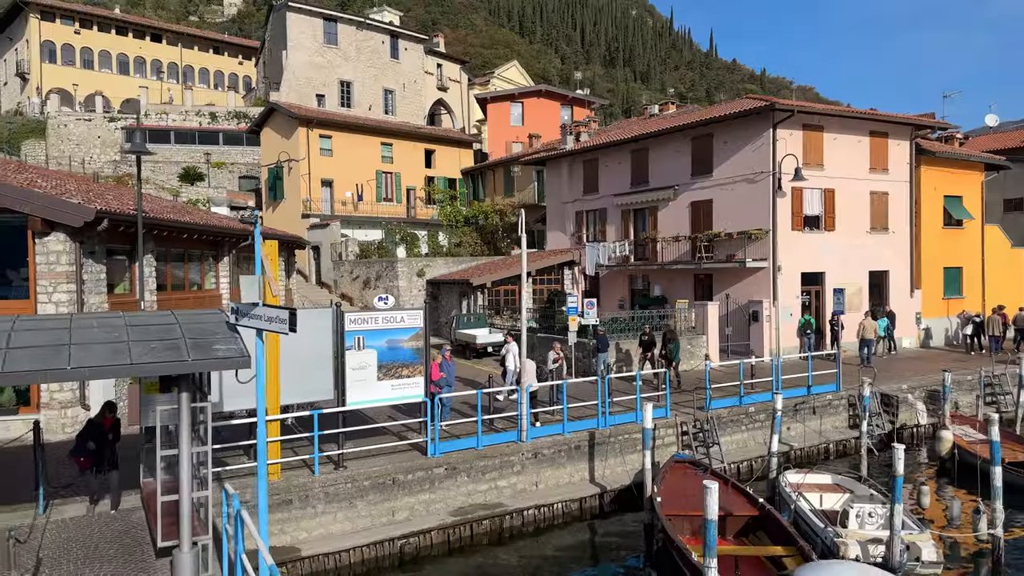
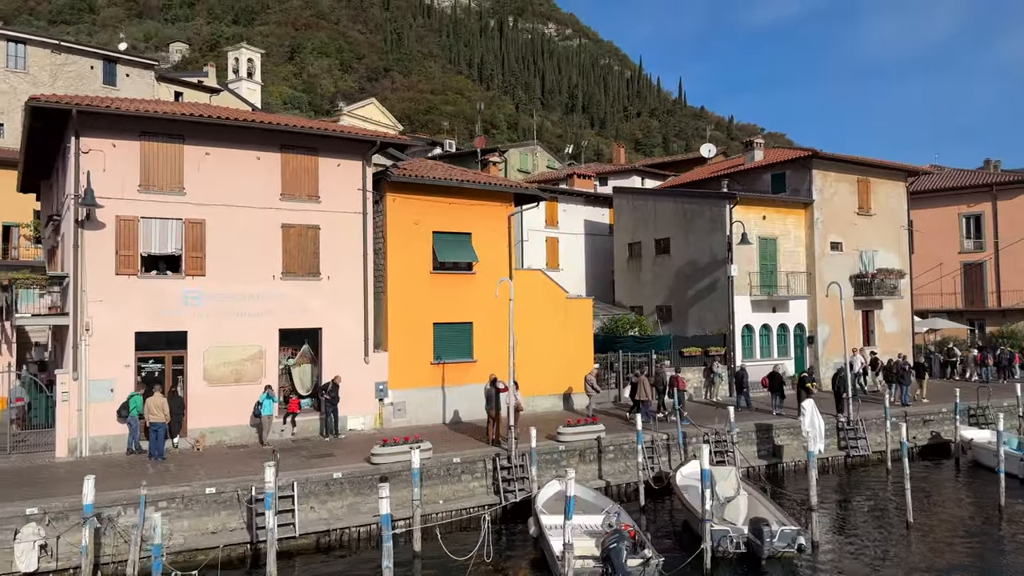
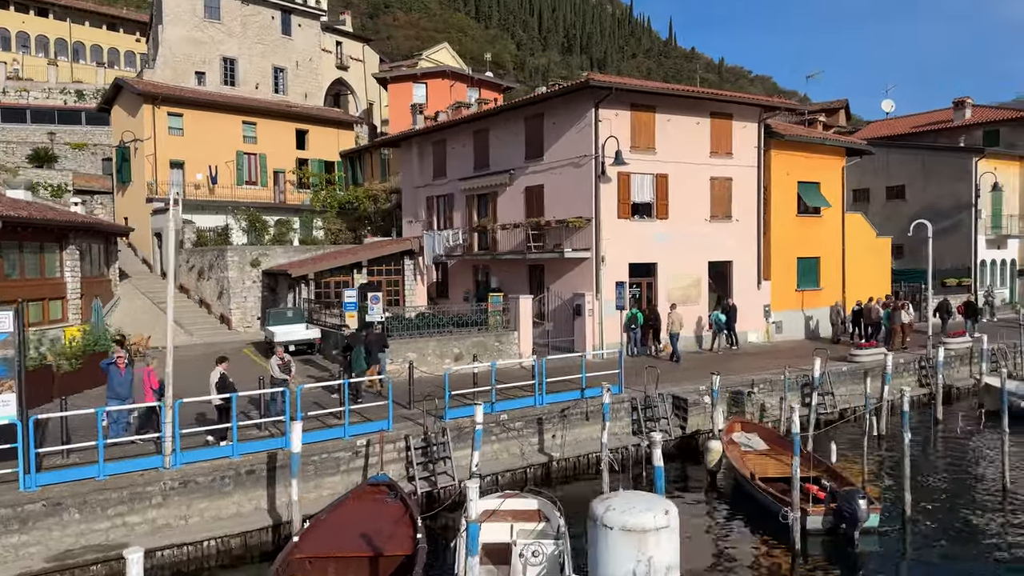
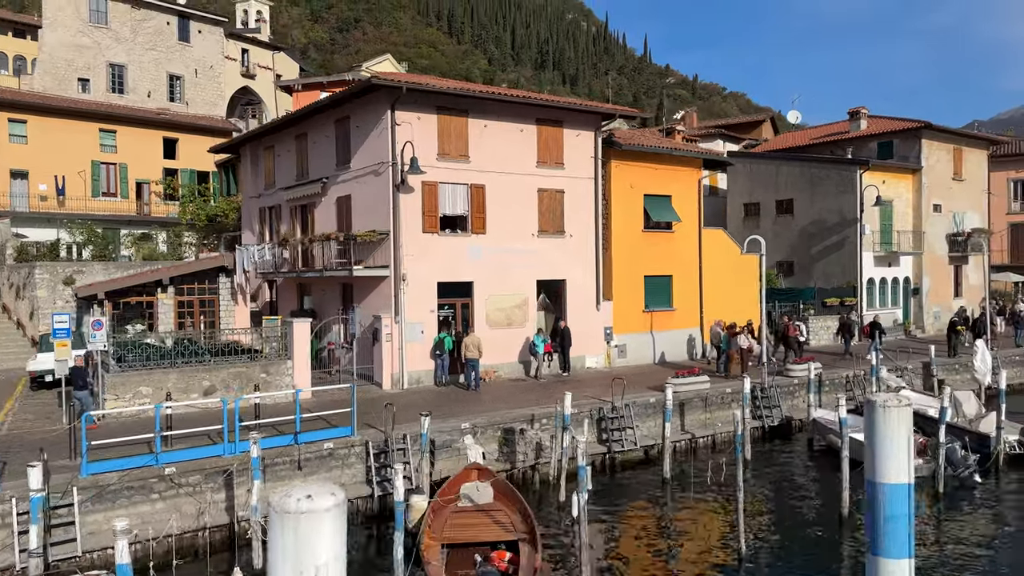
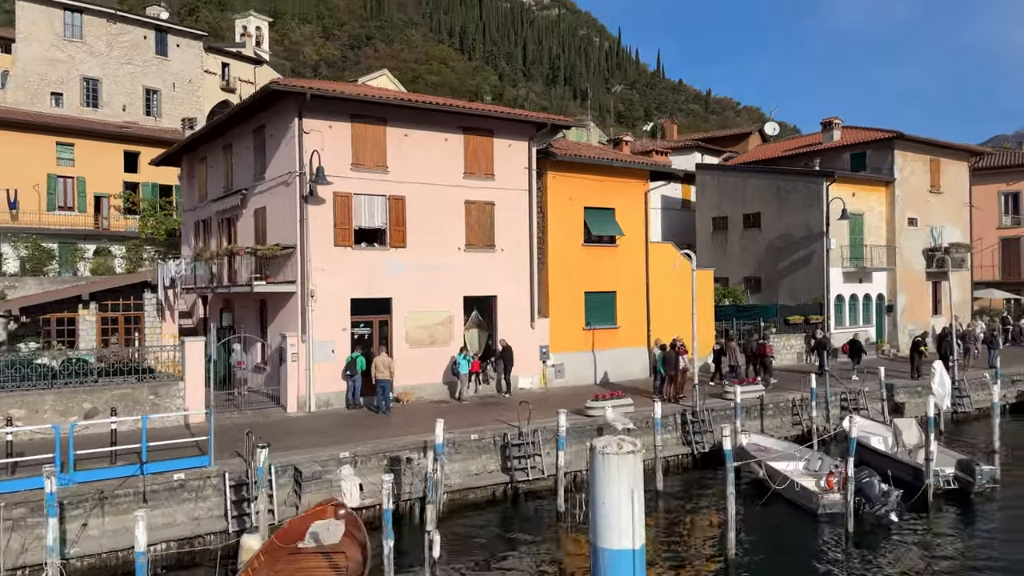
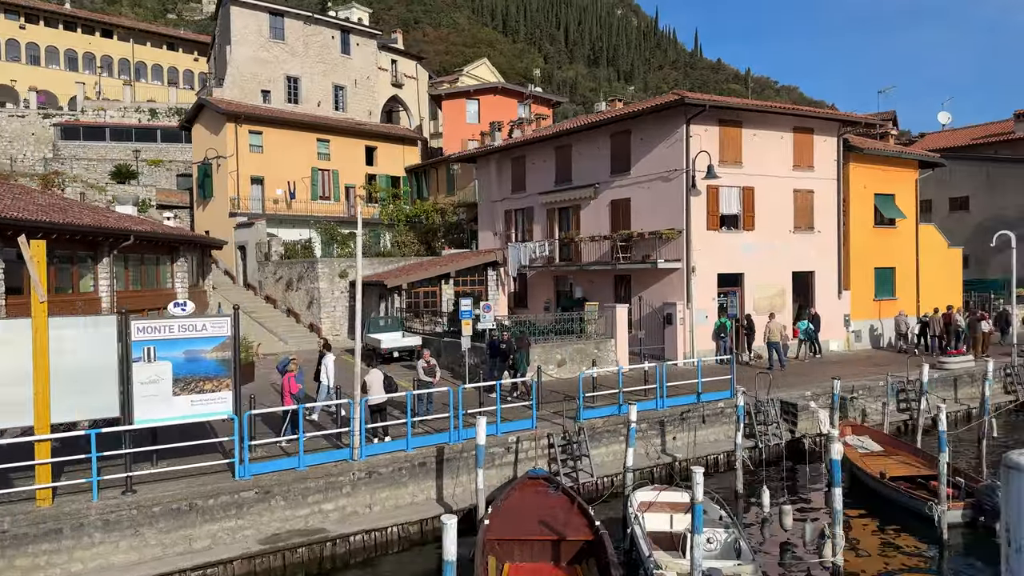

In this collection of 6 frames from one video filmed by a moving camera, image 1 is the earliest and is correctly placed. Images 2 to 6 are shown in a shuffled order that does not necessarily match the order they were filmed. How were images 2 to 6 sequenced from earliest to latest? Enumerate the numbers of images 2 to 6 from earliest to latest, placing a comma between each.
6, 3, 4, 5, 2
